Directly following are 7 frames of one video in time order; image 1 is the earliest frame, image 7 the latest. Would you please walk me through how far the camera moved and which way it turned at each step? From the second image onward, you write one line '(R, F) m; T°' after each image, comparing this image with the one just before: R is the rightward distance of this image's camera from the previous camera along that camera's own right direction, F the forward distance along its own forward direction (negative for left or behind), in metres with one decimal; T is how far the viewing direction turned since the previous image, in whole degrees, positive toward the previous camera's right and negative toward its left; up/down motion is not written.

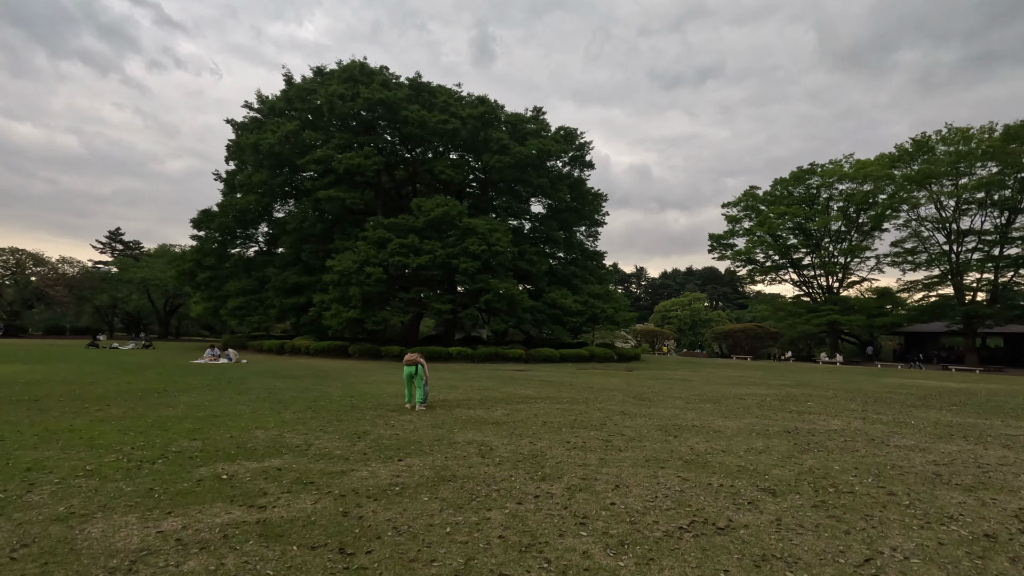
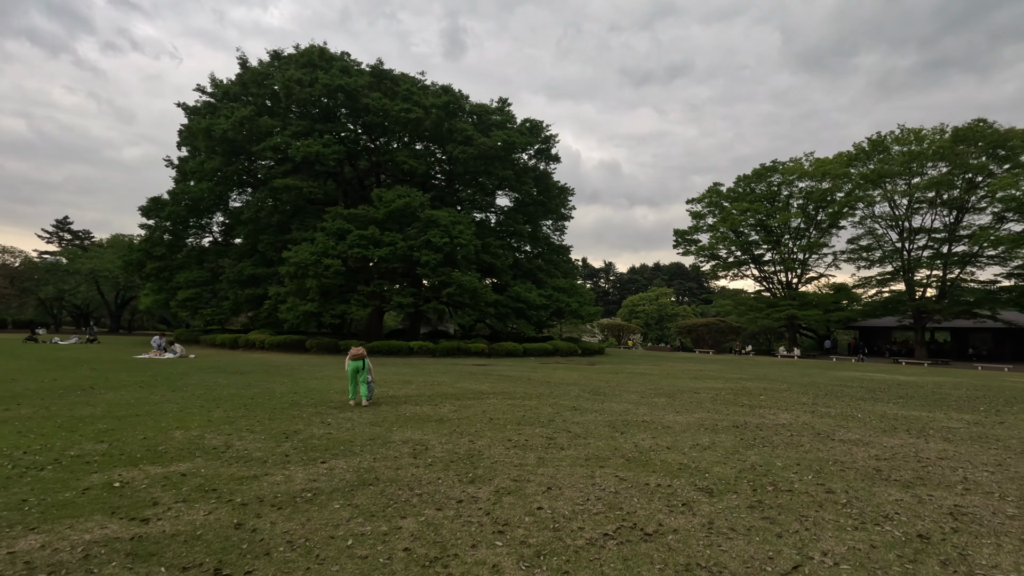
(+0.3, +0.3) m; +3°
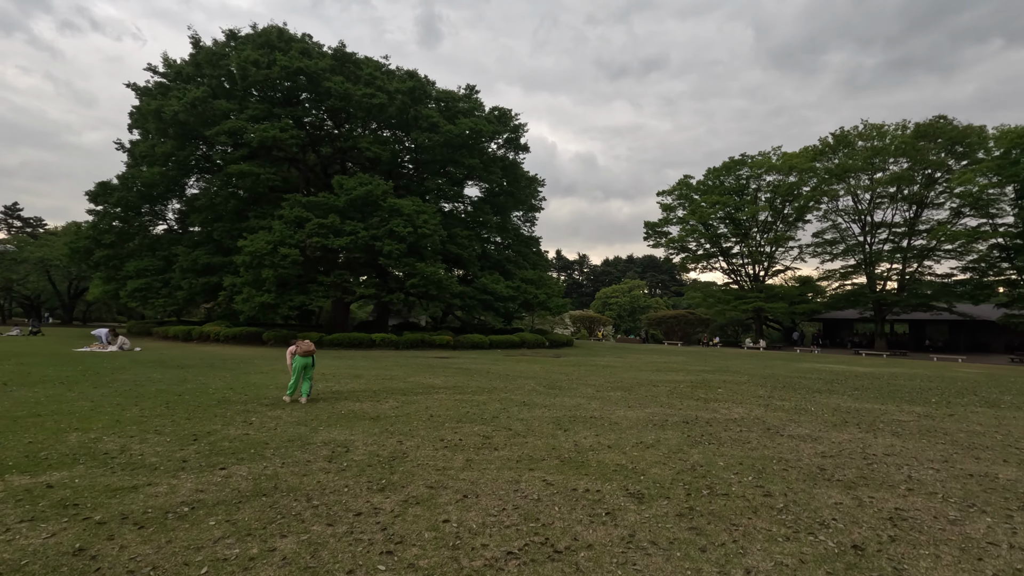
(+0.4, +0.4) m; +3°
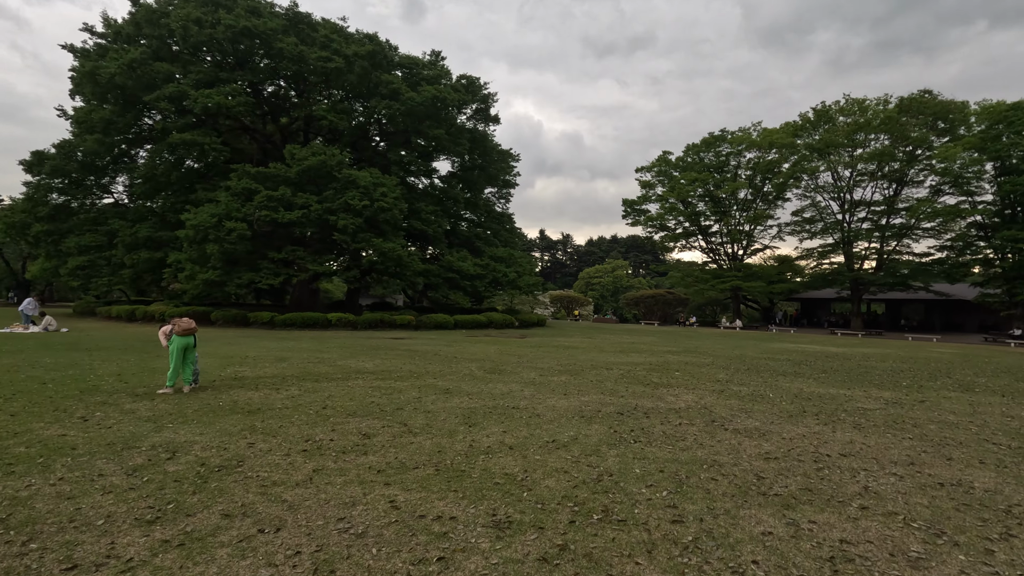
(+0.9, +1.0) m; +1°
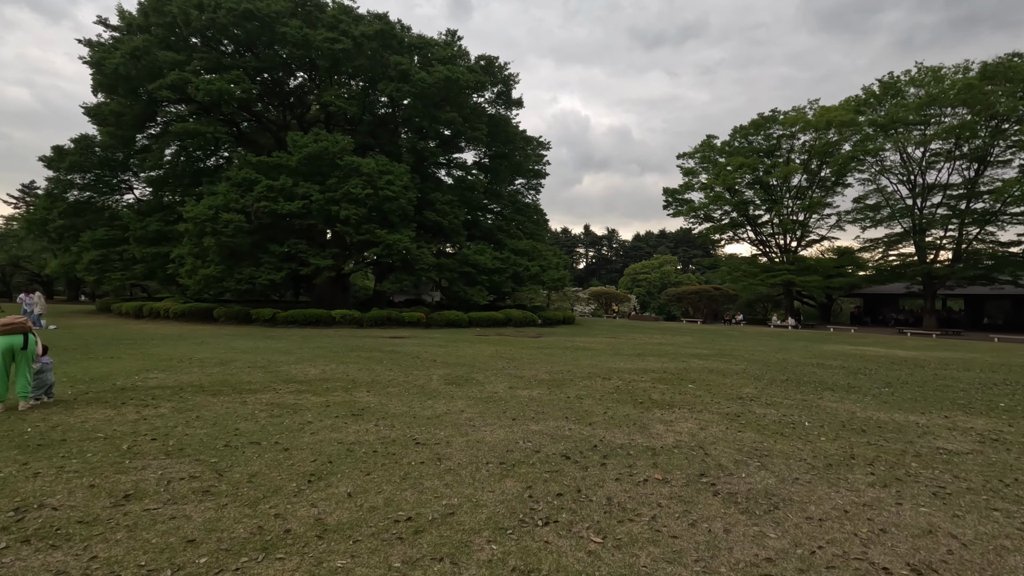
(+1.2, +1.9) m; -5°
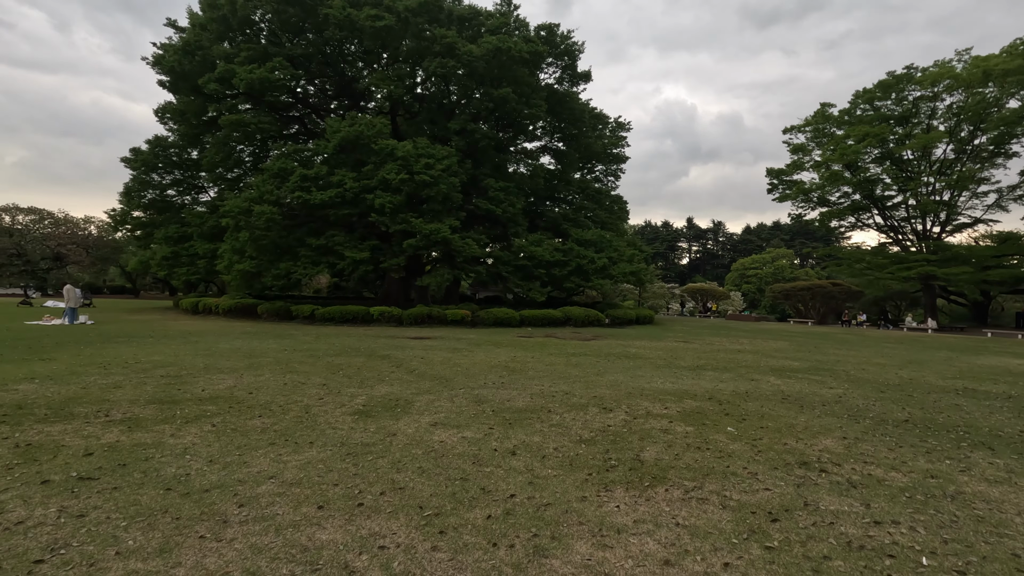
(+1.6, +2.7) m; -11°
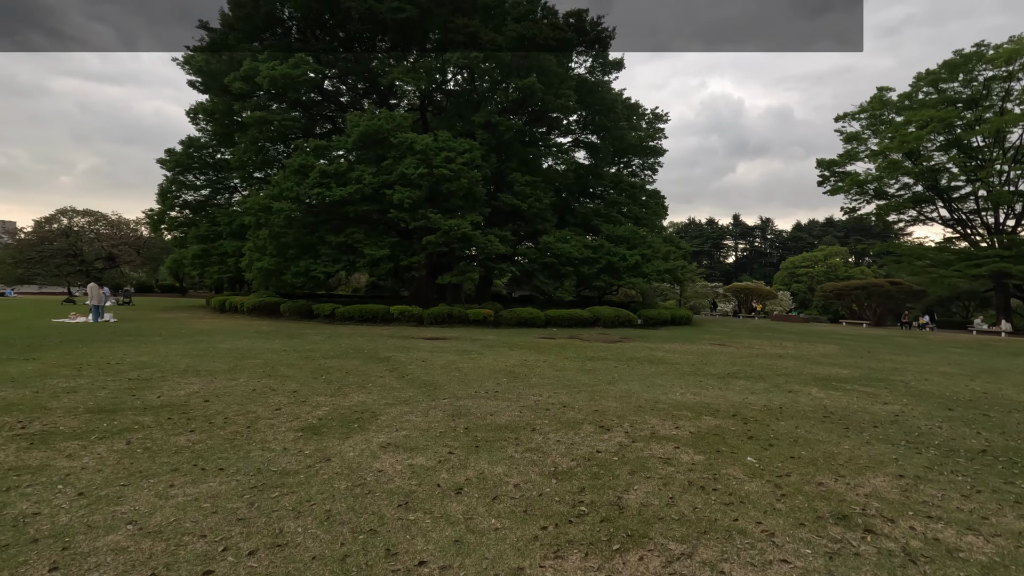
(+0.6, +0.9) m; -4°
